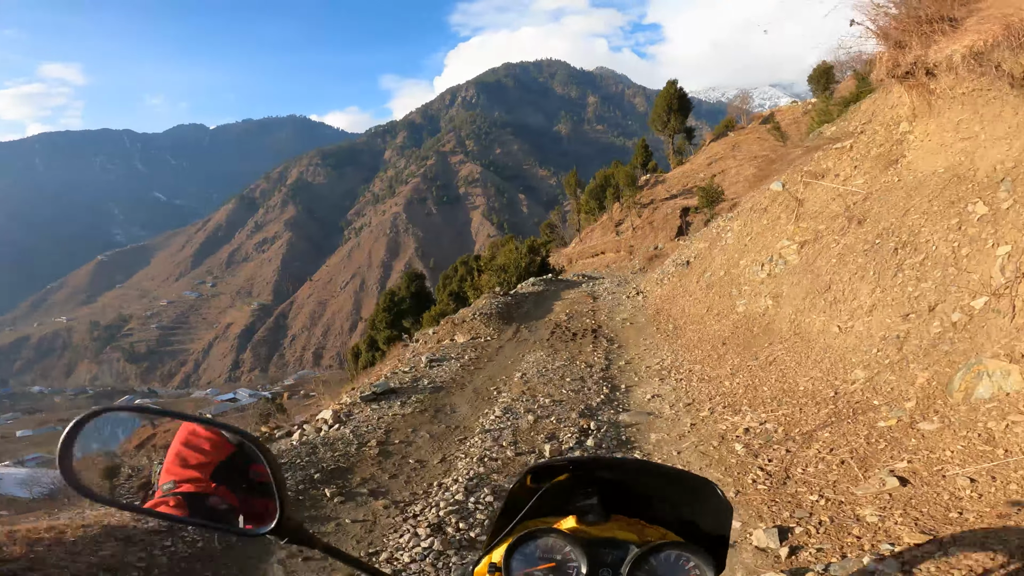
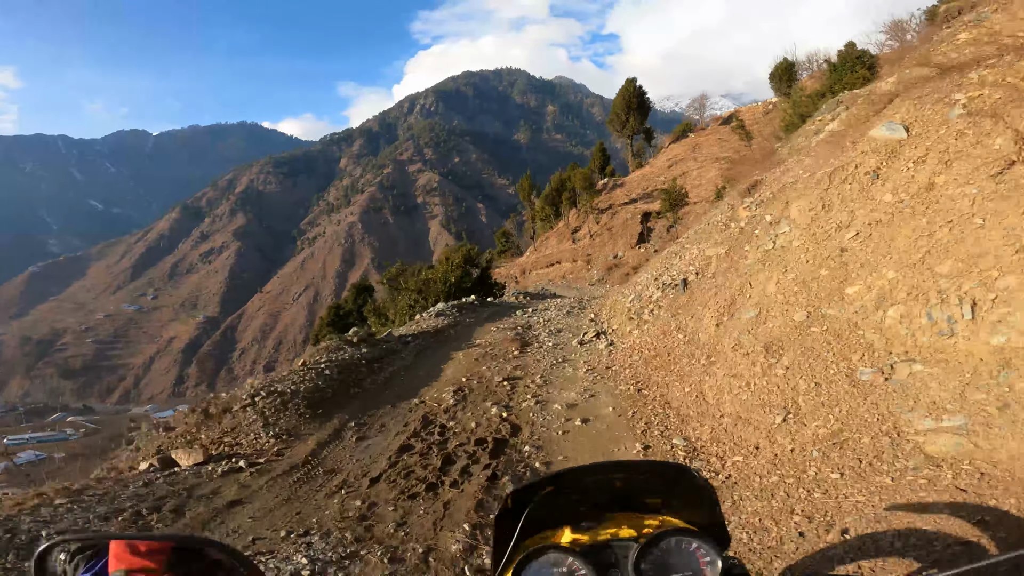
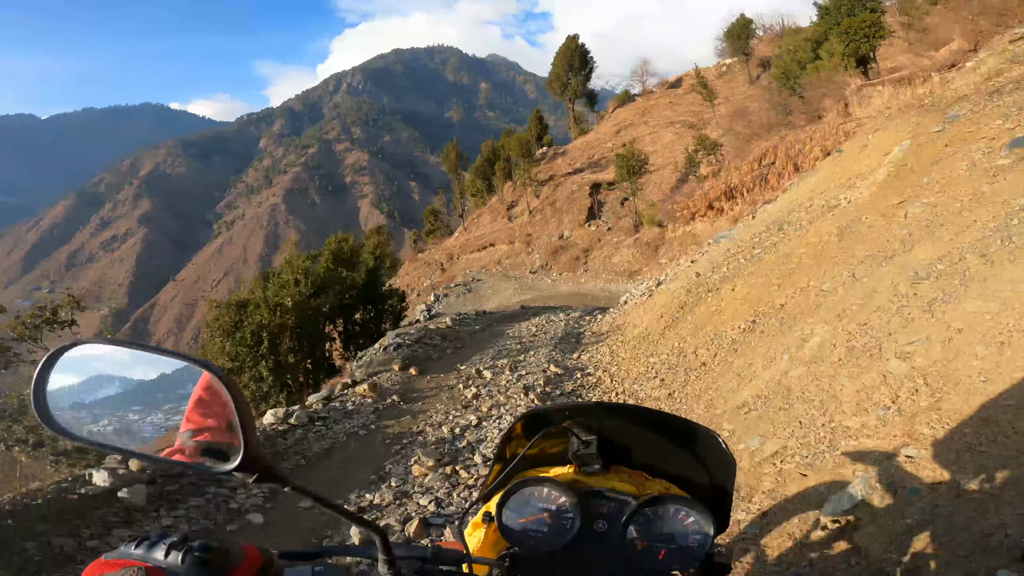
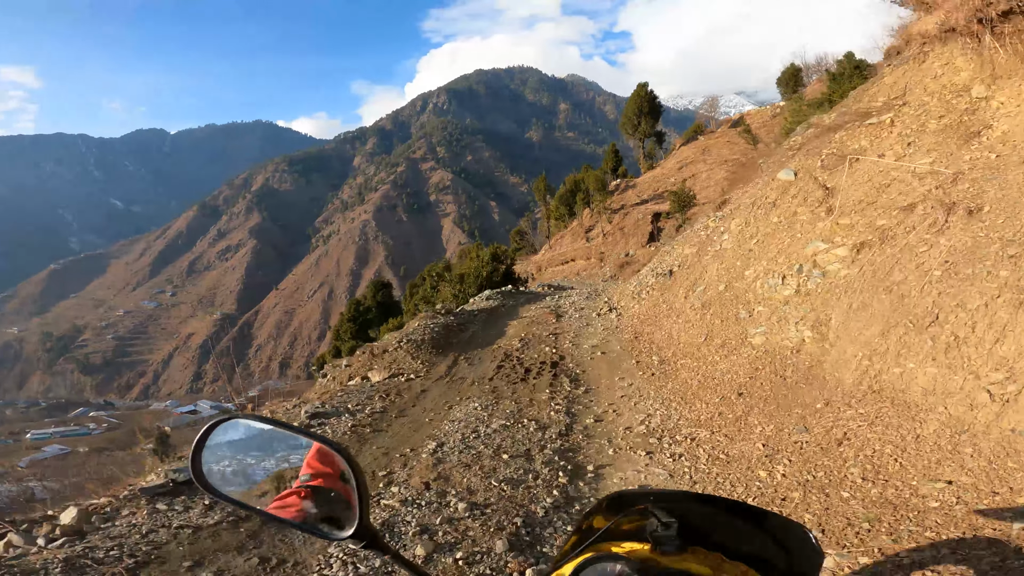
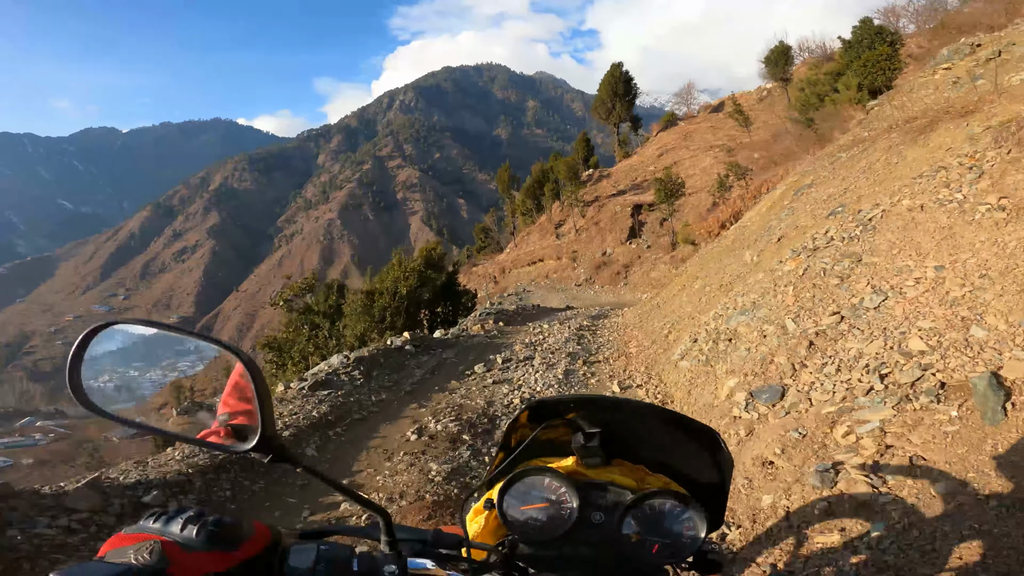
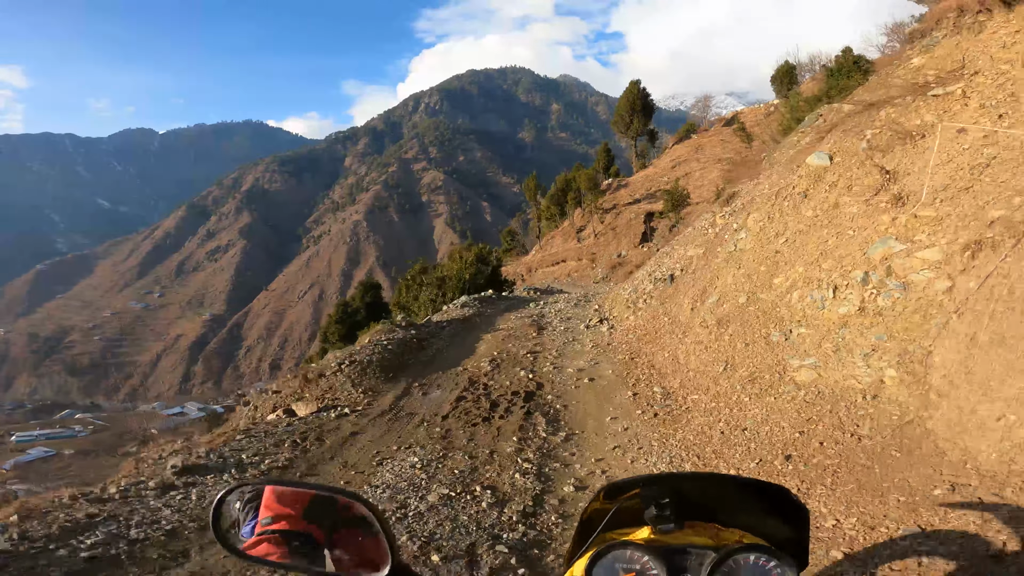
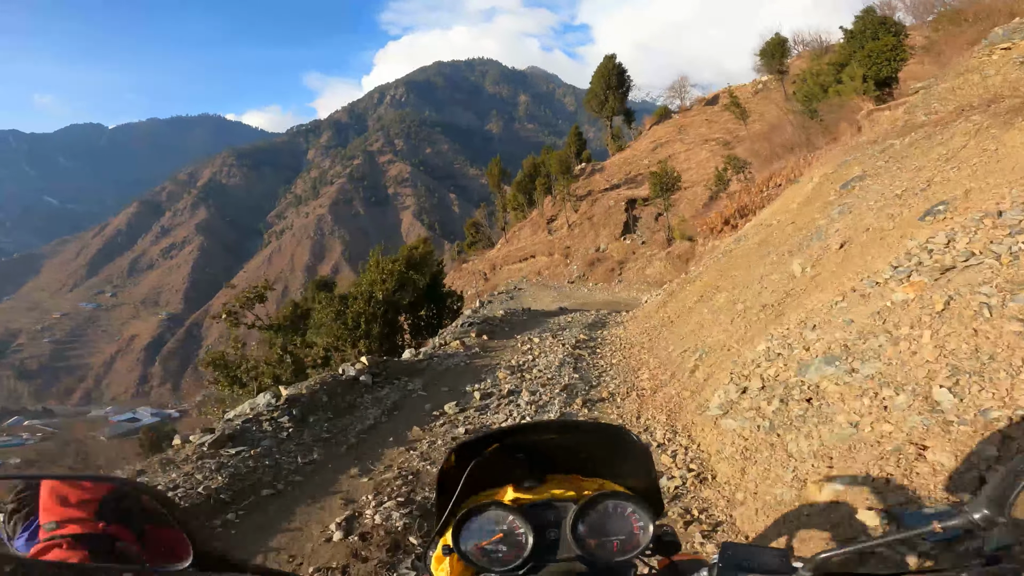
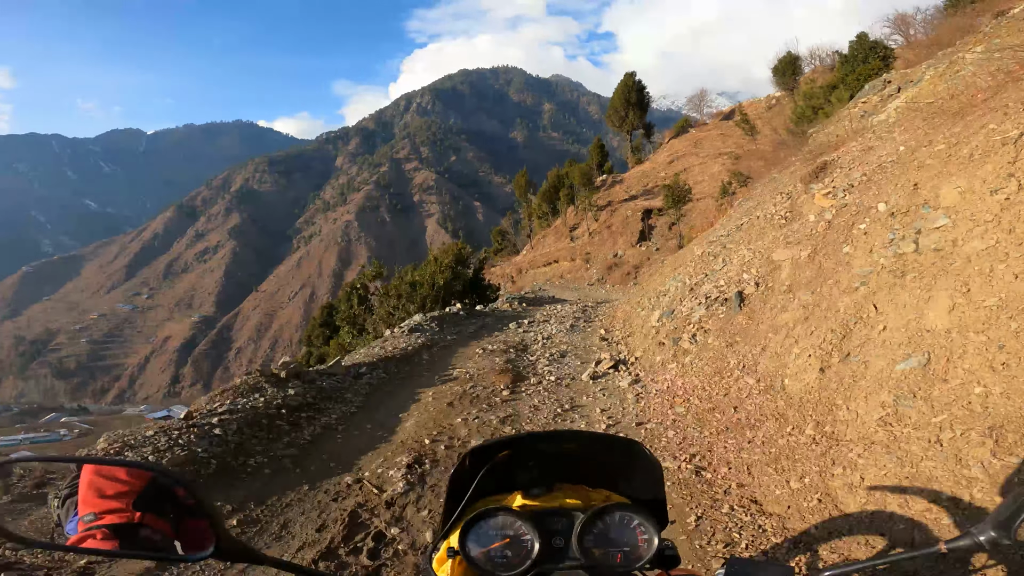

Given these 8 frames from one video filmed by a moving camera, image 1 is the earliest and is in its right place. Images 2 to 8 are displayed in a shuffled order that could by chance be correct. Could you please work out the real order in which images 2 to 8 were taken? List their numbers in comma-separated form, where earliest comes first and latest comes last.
4, 6, 2, 8, 5, 7, 3
